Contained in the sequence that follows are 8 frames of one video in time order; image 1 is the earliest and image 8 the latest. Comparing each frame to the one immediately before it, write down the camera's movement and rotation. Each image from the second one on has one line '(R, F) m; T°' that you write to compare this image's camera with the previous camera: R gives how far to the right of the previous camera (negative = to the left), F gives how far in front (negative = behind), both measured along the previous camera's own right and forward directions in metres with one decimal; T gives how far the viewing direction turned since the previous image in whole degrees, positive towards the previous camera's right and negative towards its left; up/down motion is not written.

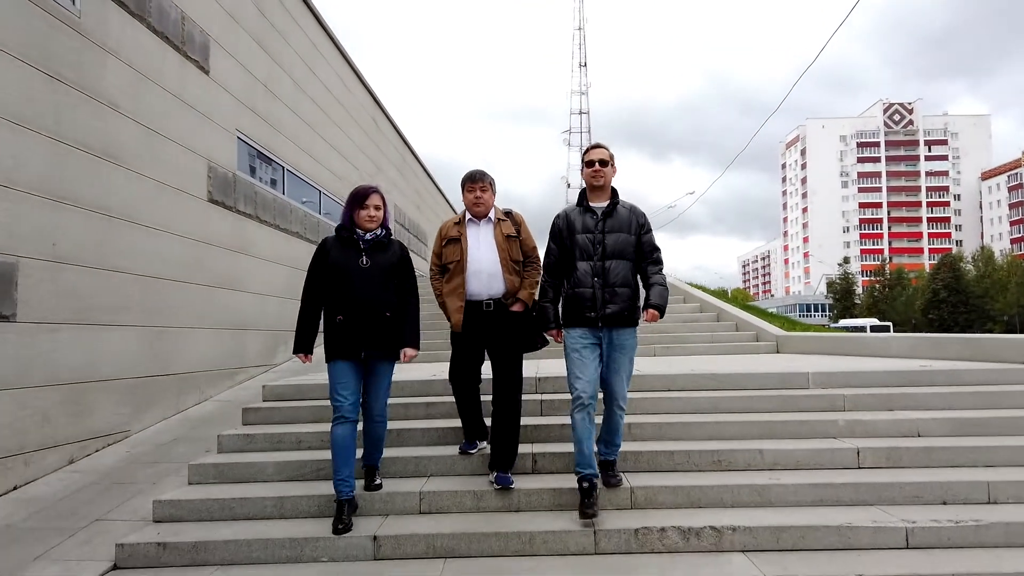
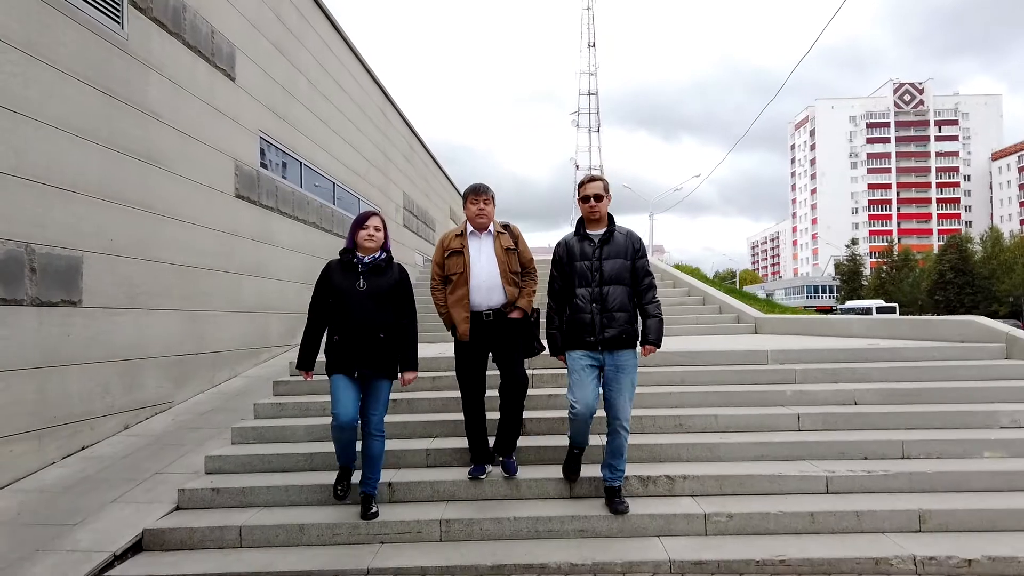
(+0.1, -0.7) m; -1°
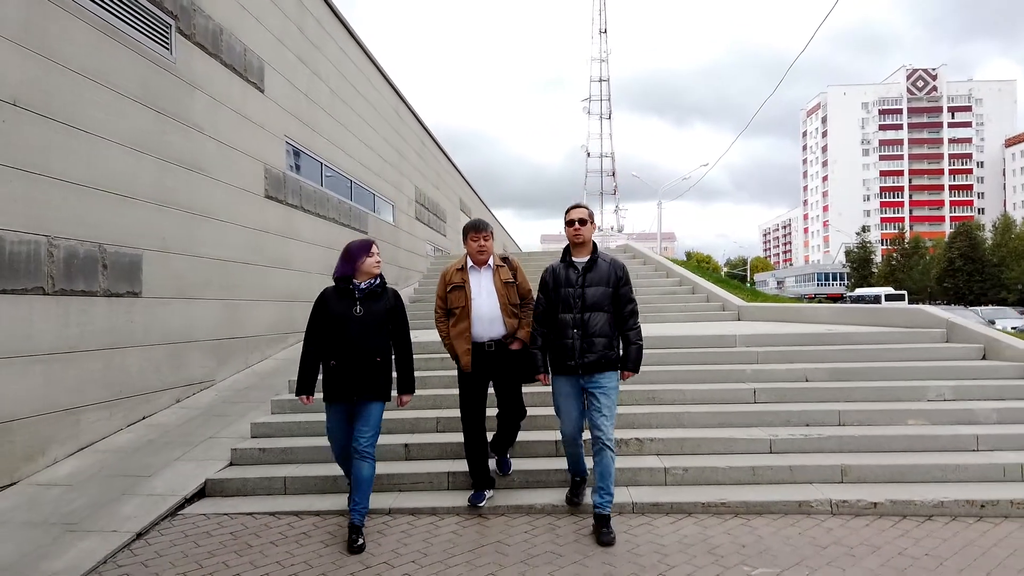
(+0.1, -0.8) m; -1°
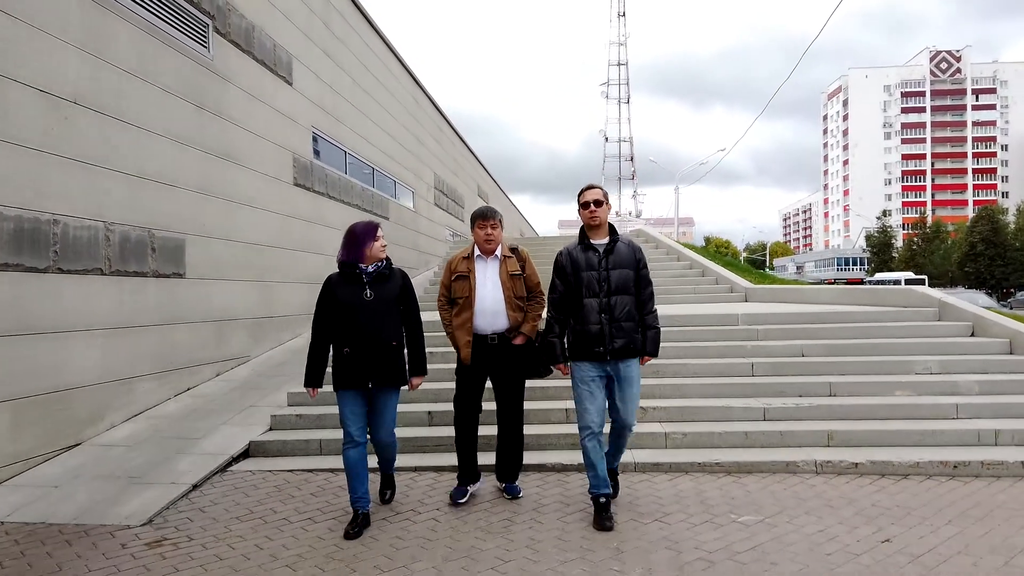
(0.0, -0.4) m; -1°
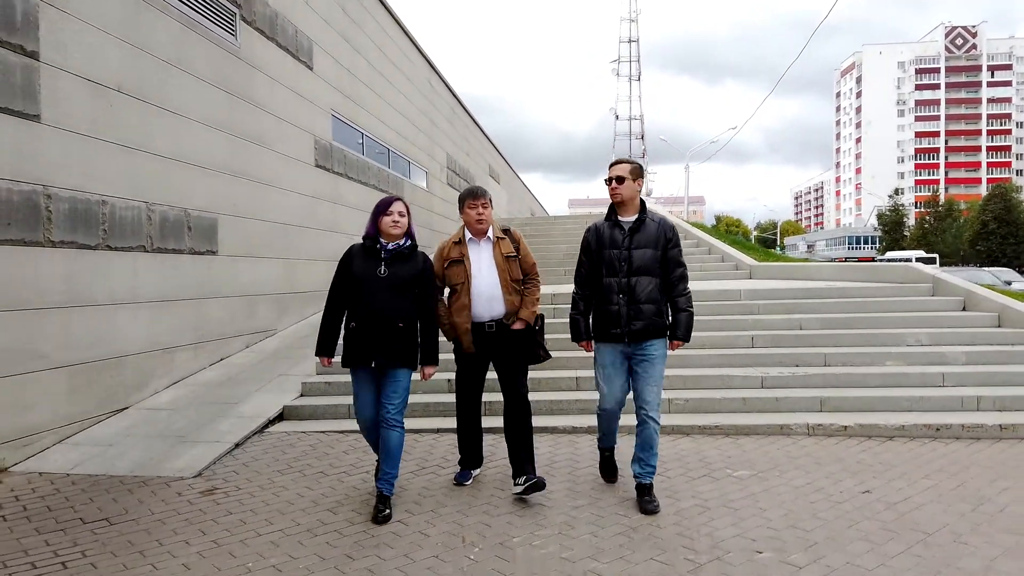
(0.0, -0.4) m; -1°
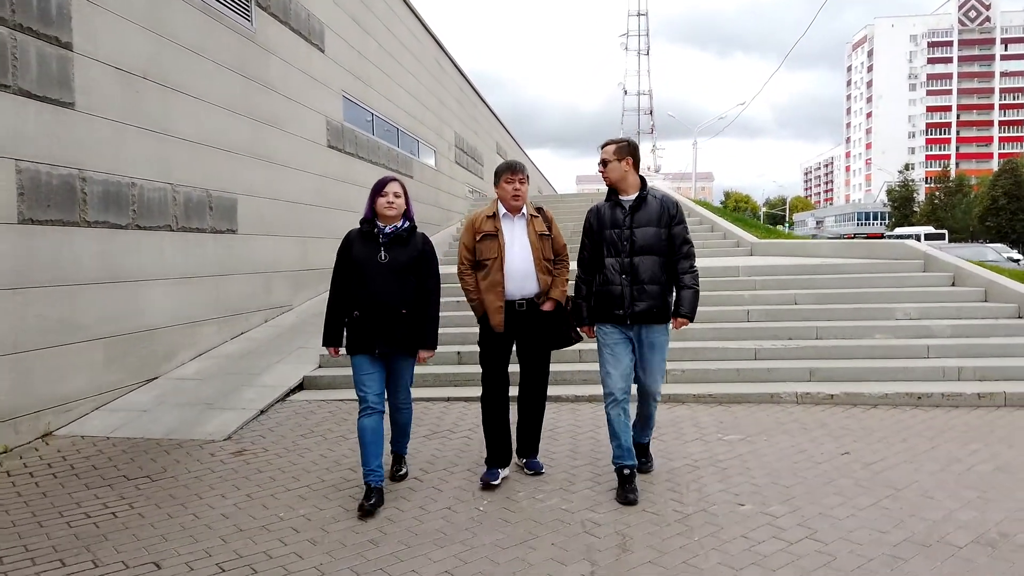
(0.0, -0.3) m; -1°
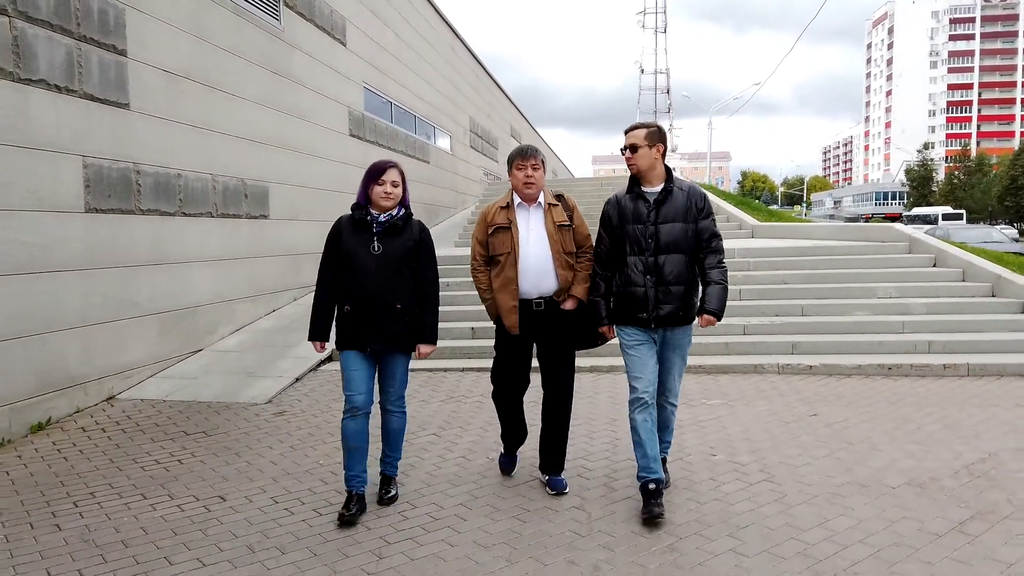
(+0.1, -0.6) m; -1°
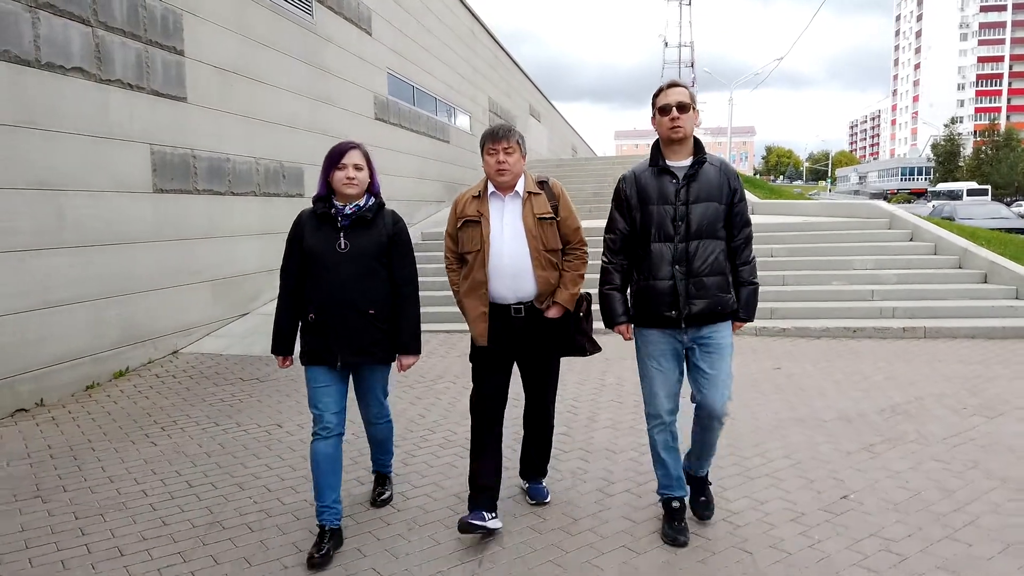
(+0.1, -0.8) m; -2°
